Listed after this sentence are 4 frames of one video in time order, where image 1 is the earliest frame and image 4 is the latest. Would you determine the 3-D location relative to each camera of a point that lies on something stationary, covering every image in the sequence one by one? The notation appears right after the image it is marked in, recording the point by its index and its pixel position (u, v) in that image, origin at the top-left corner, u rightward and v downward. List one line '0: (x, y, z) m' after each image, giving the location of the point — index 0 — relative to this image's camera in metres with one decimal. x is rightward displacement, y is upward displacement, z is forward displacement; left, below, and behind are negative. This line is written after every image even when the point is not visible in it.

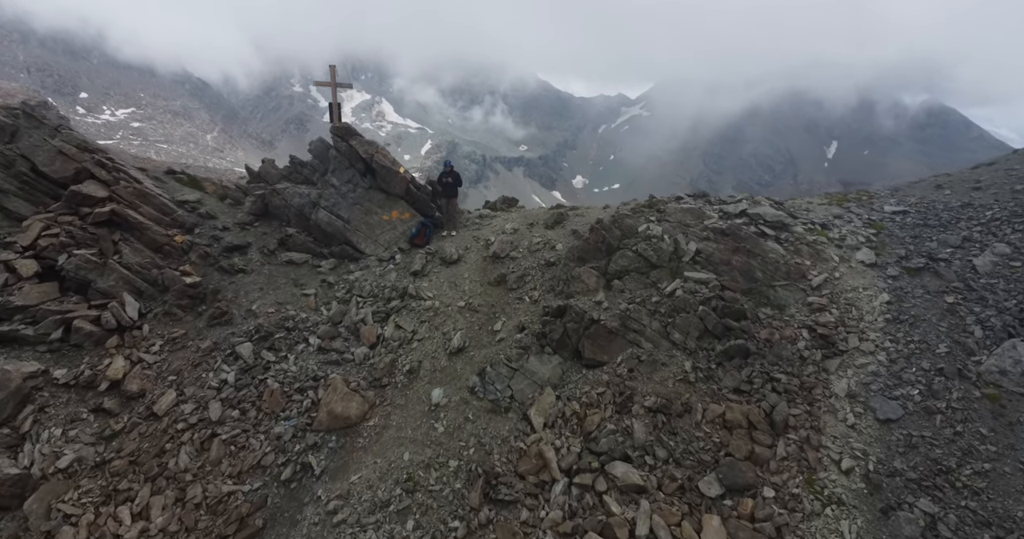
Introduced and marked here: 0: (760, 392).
0: (+9.2, -4.6, +16.3) m
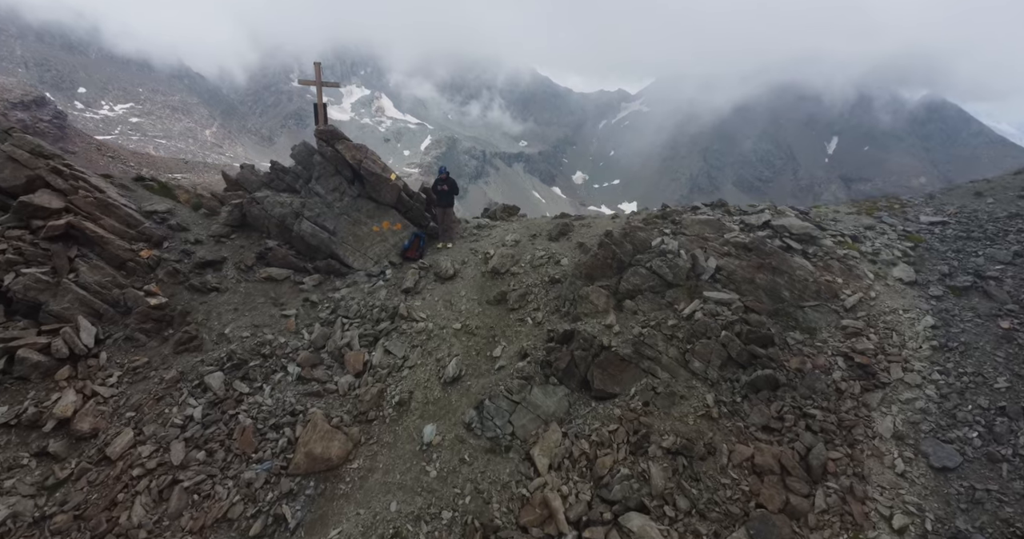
0: (+9.3, -5.3, +14.5) m
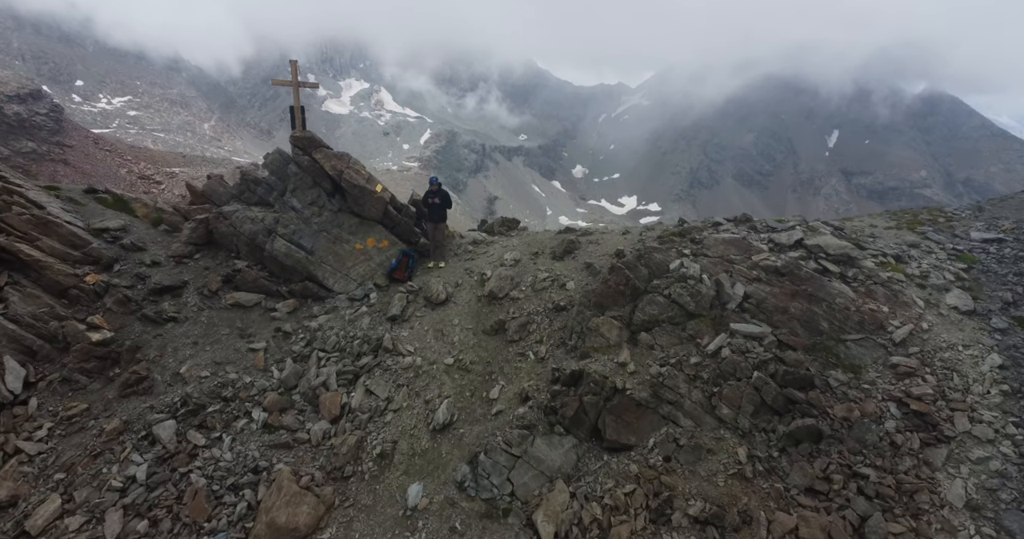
0: (+9.2, -6.4, +12.3) m
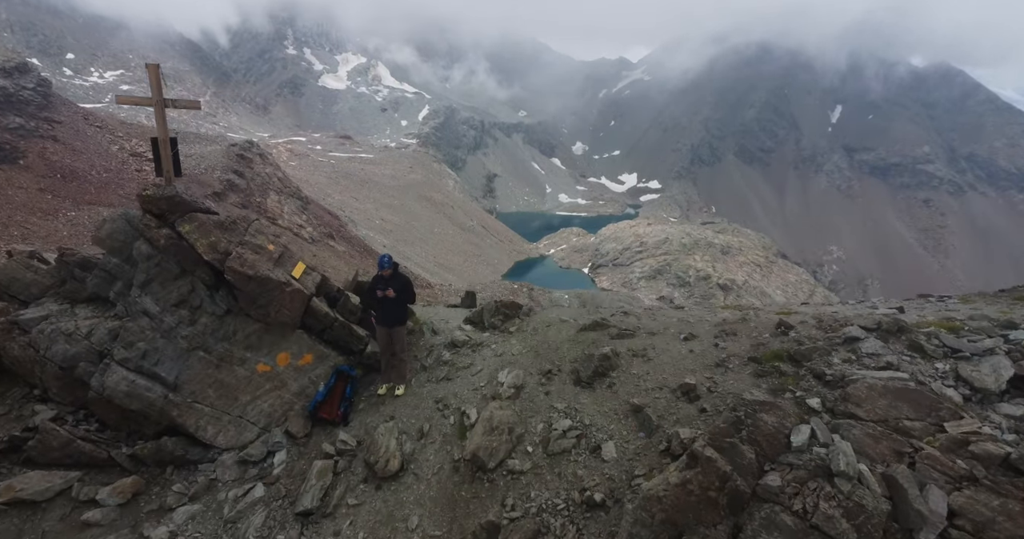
0: (+9.2, -10.3, +5.1) m
